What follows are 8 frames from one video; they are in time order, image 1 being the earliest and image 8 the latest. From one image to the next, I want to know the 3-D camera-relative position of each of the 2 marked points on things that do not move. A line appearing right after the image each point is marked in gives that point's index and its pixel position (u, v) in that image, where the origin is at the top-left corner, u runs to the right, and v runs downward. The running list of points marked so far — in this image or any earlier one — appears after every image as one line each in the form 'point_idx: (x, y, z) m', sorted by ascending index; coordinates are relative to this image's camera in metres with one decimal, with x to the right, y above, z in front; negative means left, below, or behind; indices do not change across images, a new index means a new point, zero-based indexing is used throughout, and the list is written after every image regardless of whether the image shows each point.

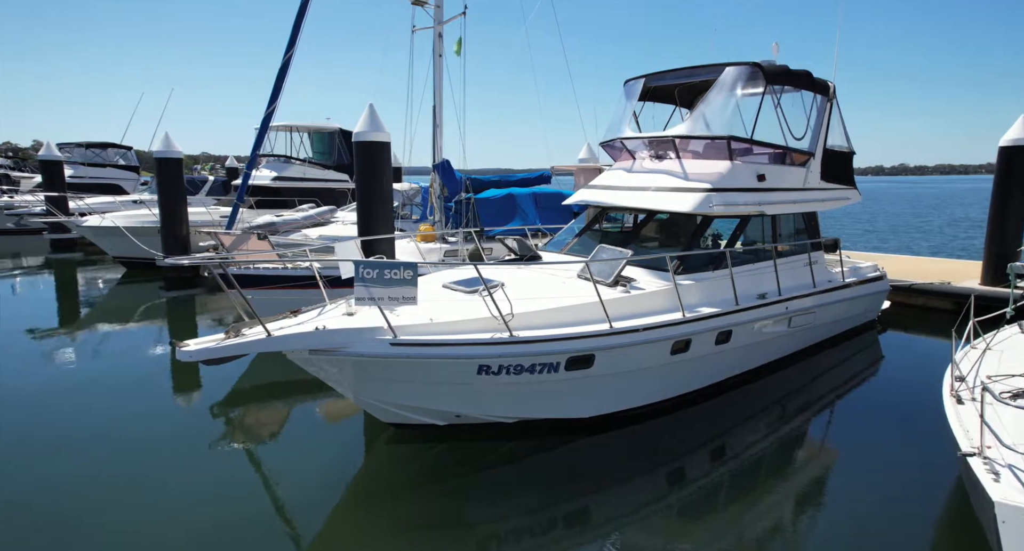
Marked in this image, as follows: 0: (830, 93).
0: (+3.6, +2.1, +6.8) m
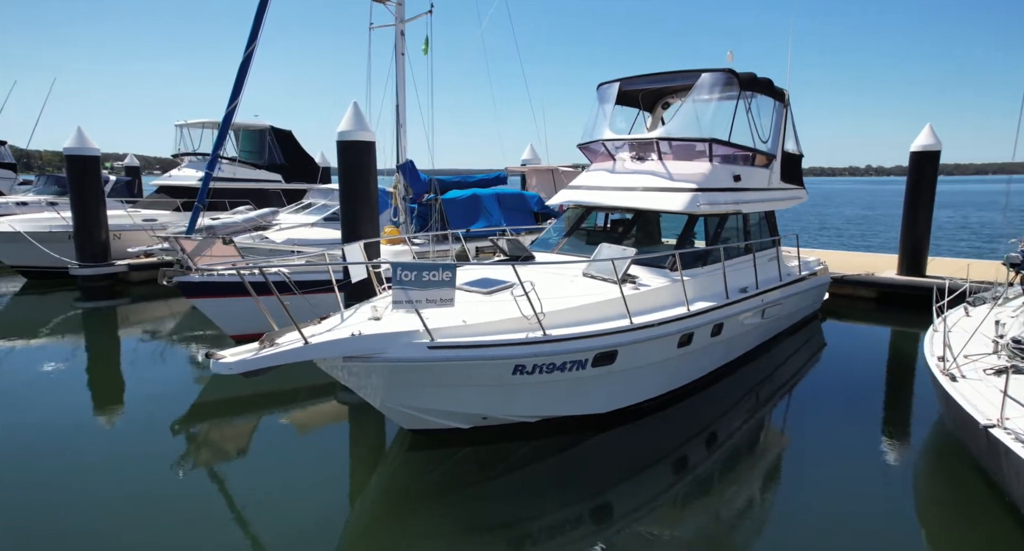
0: (+3.3, +2.1, +7.4) m
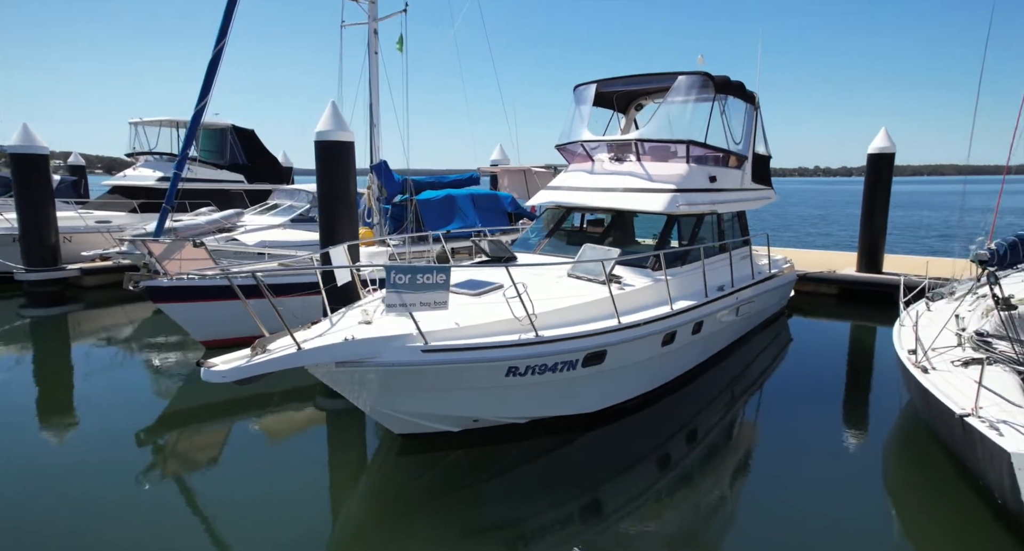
0: (+3.1, +2.2, +7.6) m
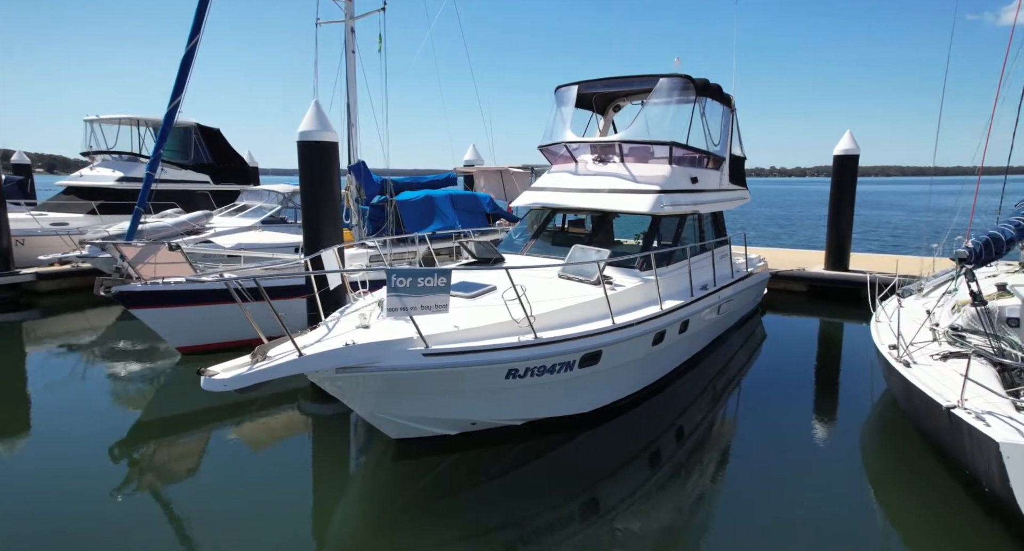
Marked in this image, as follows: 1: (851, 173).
0: (+2.8, +2.2, +7.7) m
1: (+6.0, +1.8, +10.6) m
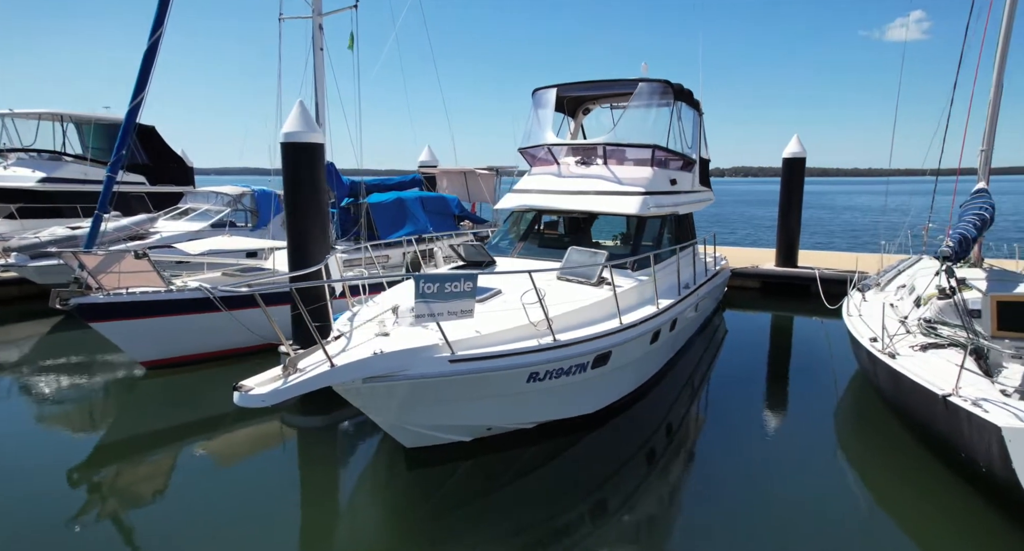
0: (+2.5, +2.2, +8.0) m
1: (+5.3, +1.8, +11.2) m
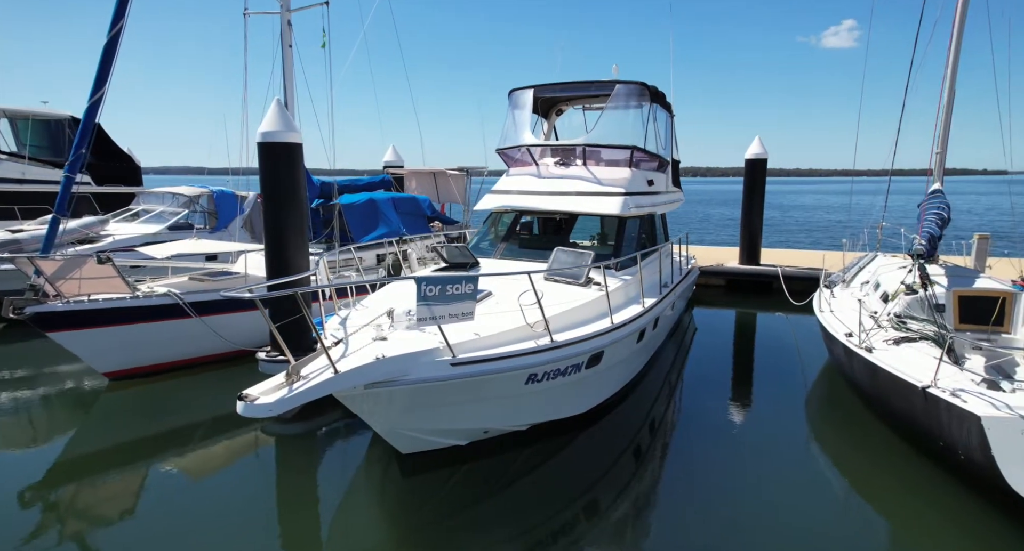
0: (+2.2, +2.2, +8.2) m
1: (+4.8, +1.9, +11.5) m
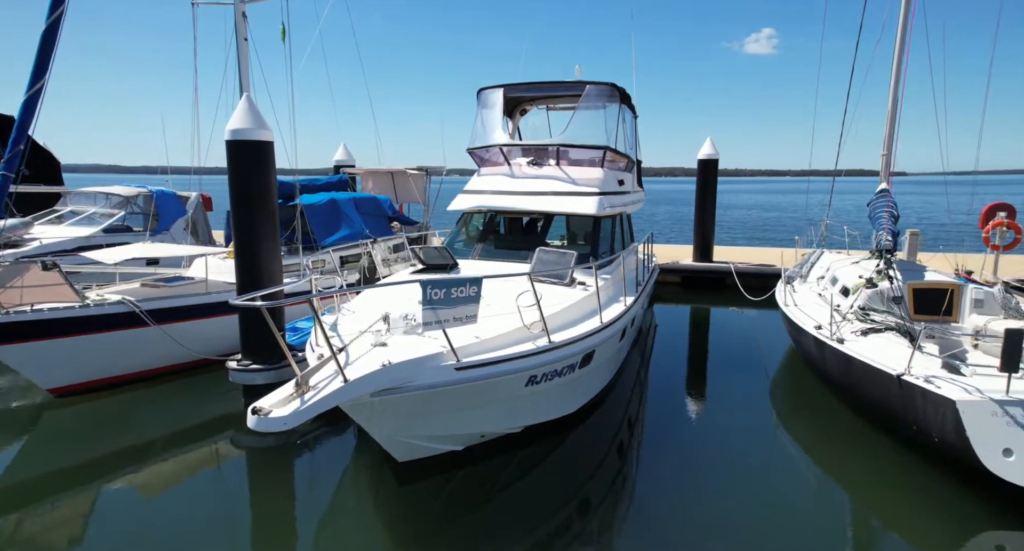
0: (+1.7, +2.2, +8.3) m
1: (+4.0, +2.0, +11.9) m
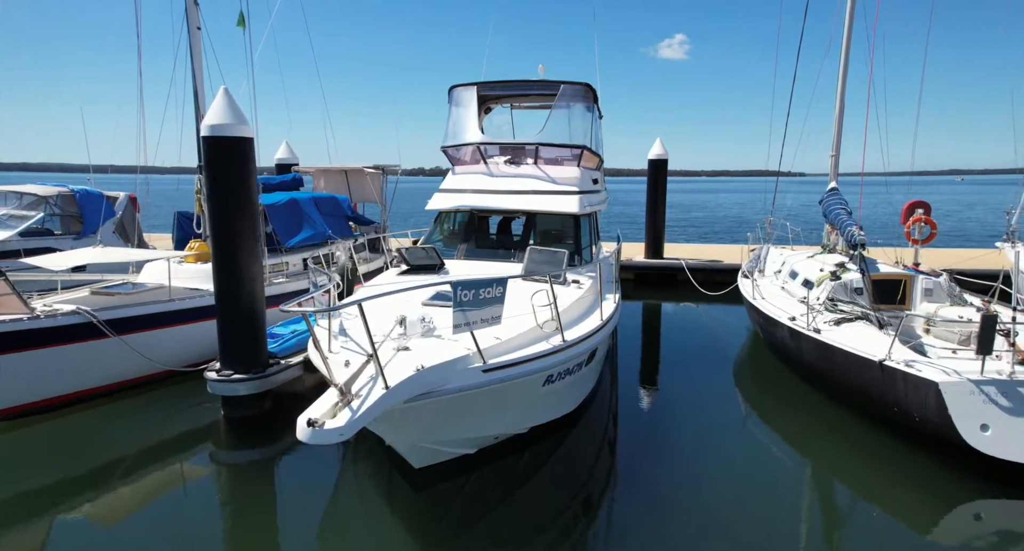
0: (+1.3, +2.3, +8.4) m
1: (+3.1, +2.0, +12.3) m
